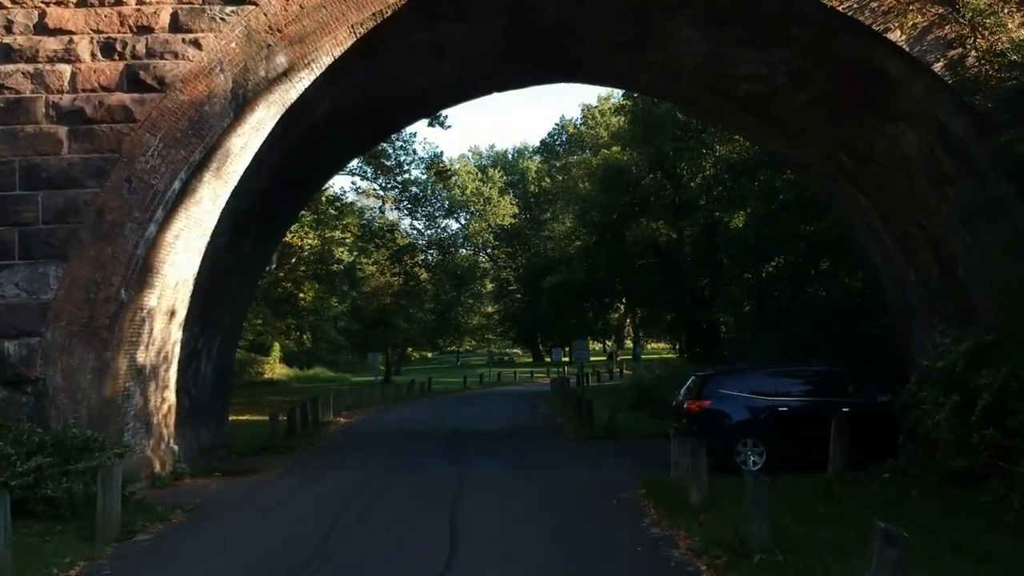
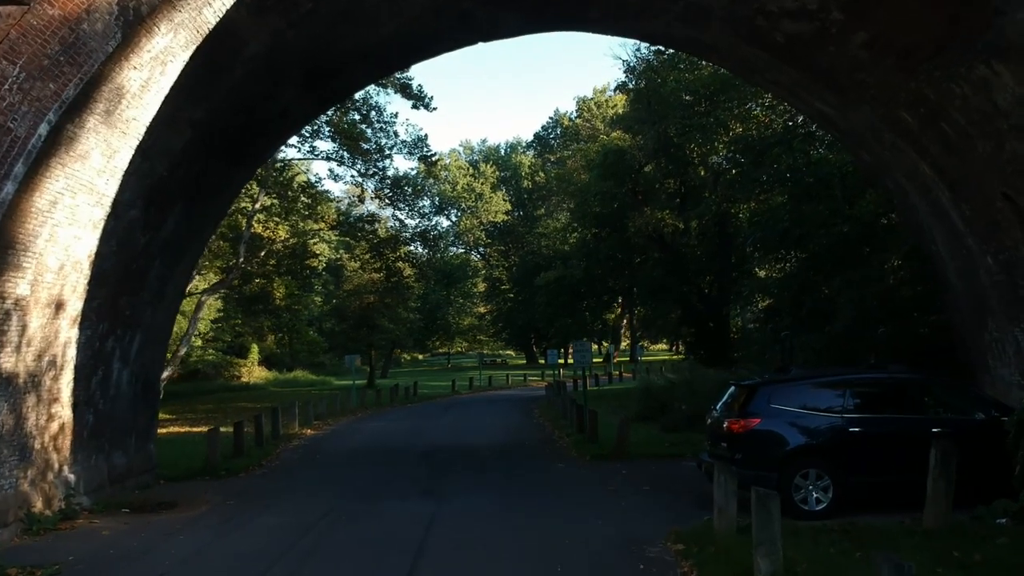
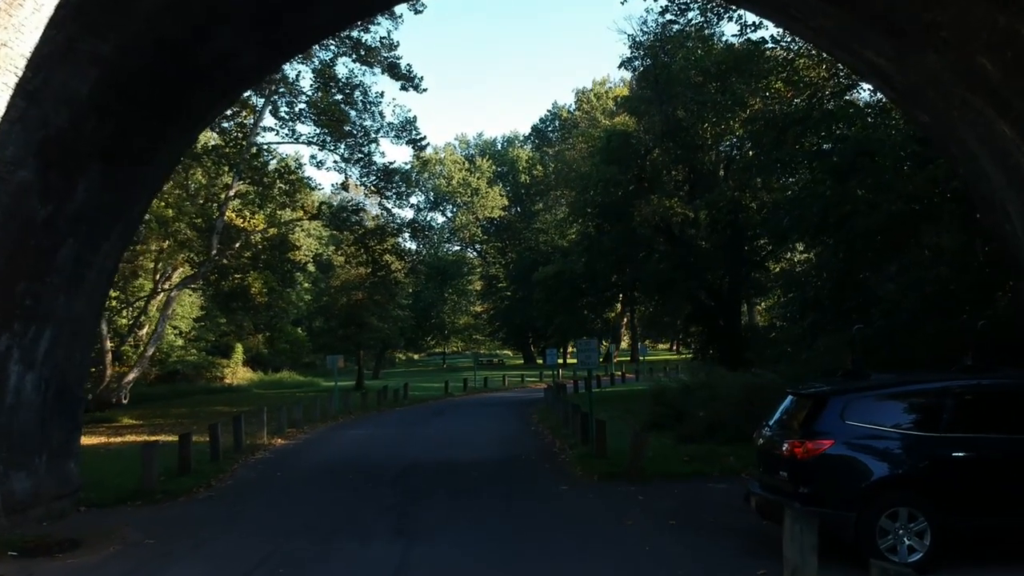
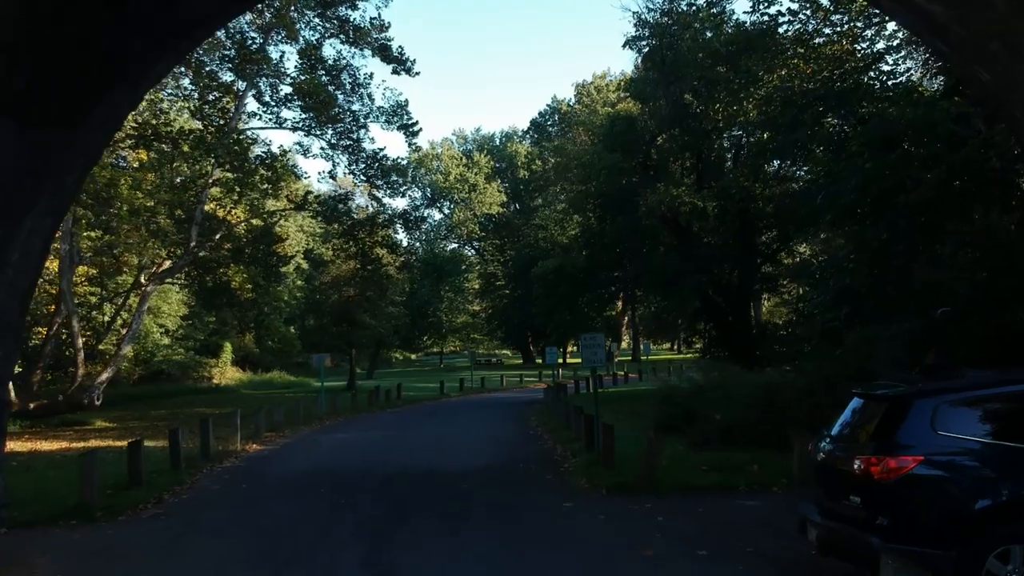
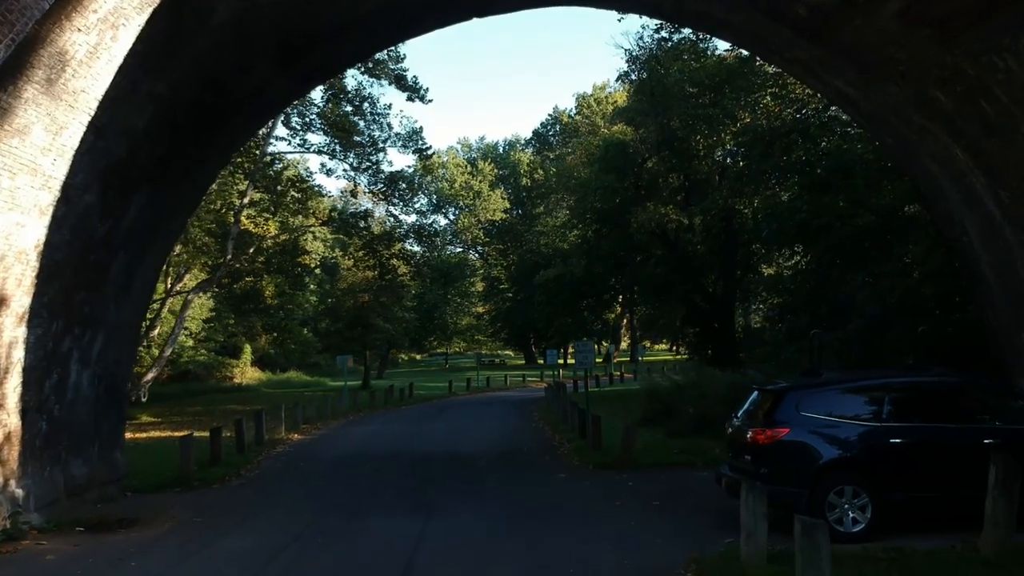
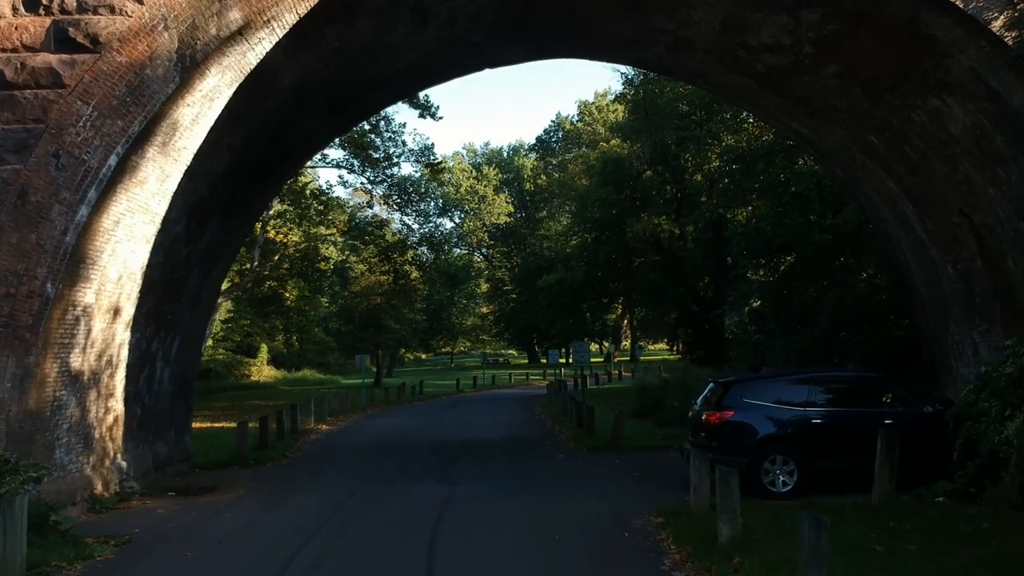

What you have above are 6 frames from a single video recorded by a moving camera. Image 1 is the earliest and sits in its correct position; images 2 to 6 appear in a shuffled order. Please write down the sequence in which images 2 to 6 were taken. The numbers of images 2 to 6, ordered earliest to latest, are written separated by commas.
6, 2, 5, 3, 4
